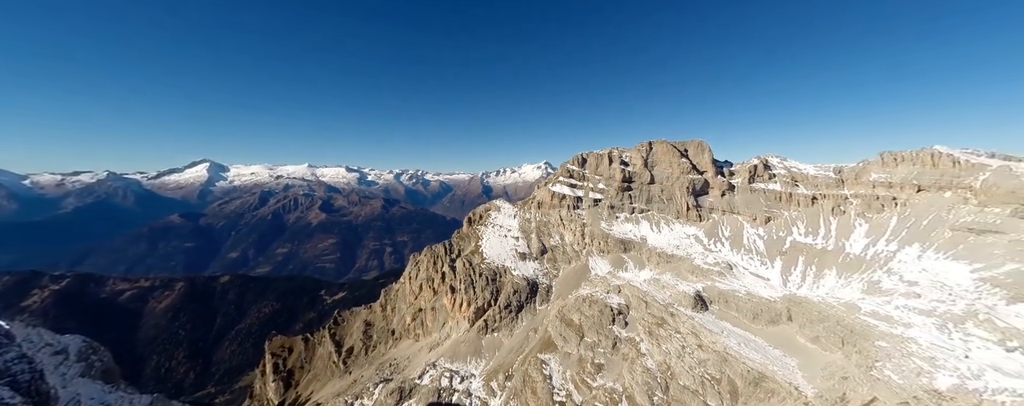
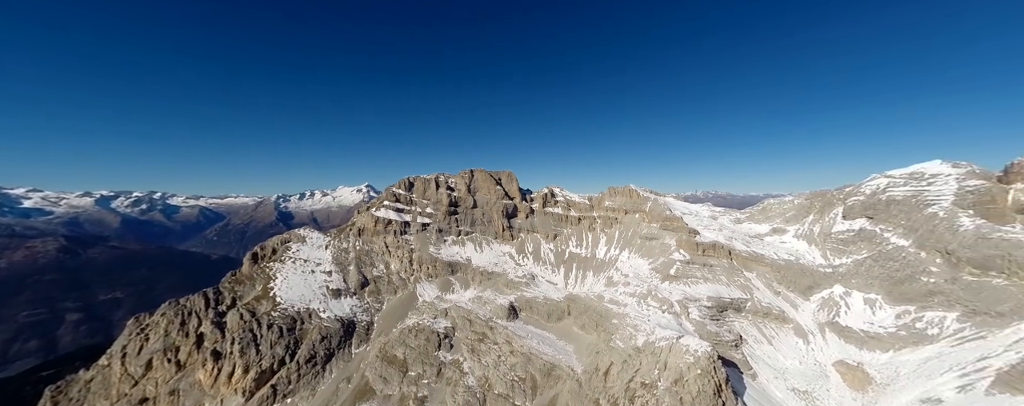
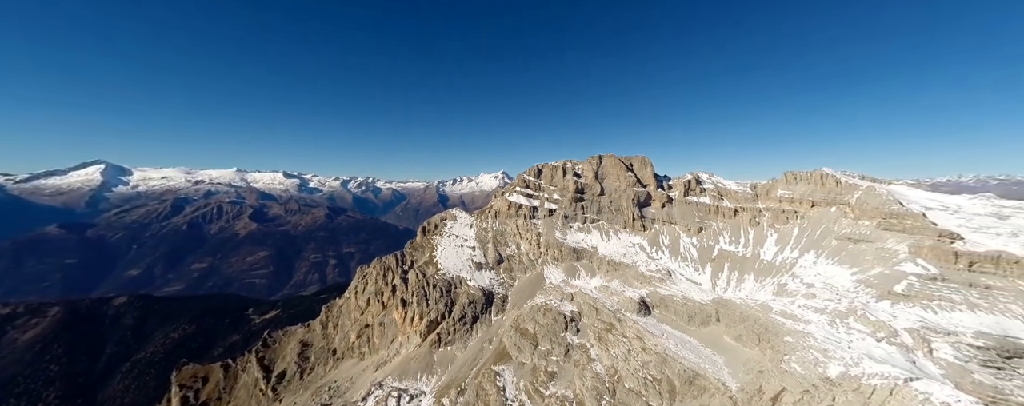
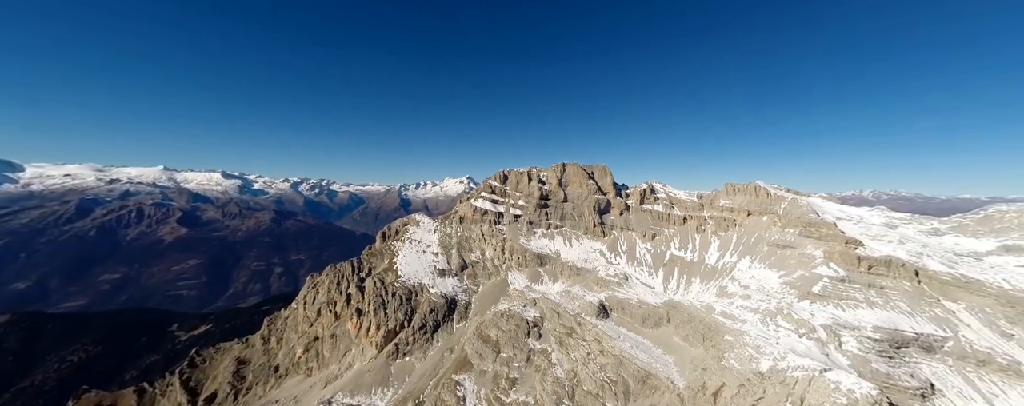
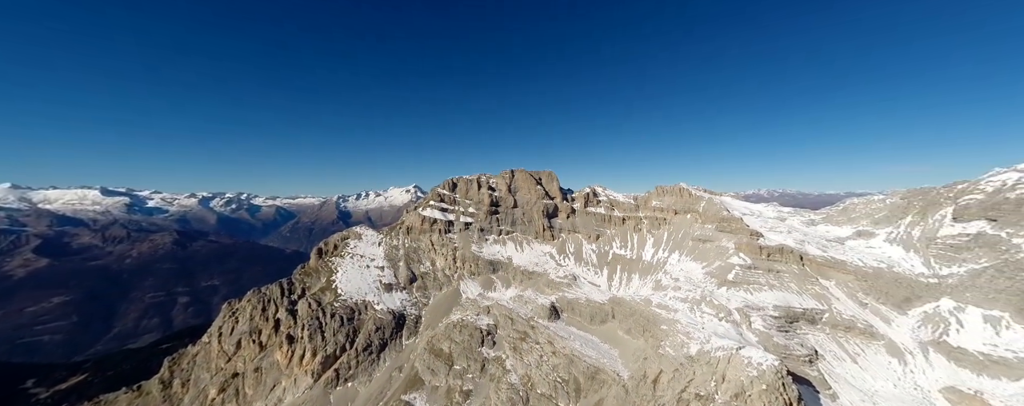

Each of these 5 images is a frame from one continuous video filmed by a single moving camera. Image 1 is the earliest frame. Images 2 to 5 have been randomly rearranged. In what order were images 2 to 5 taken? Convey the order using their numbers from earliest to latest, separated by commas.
3, 4, 5, 2
